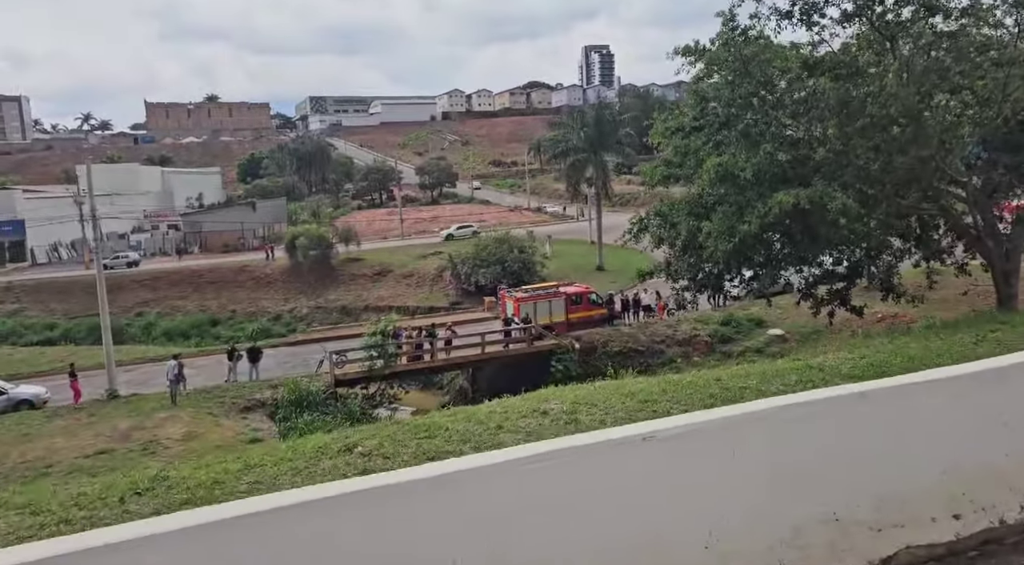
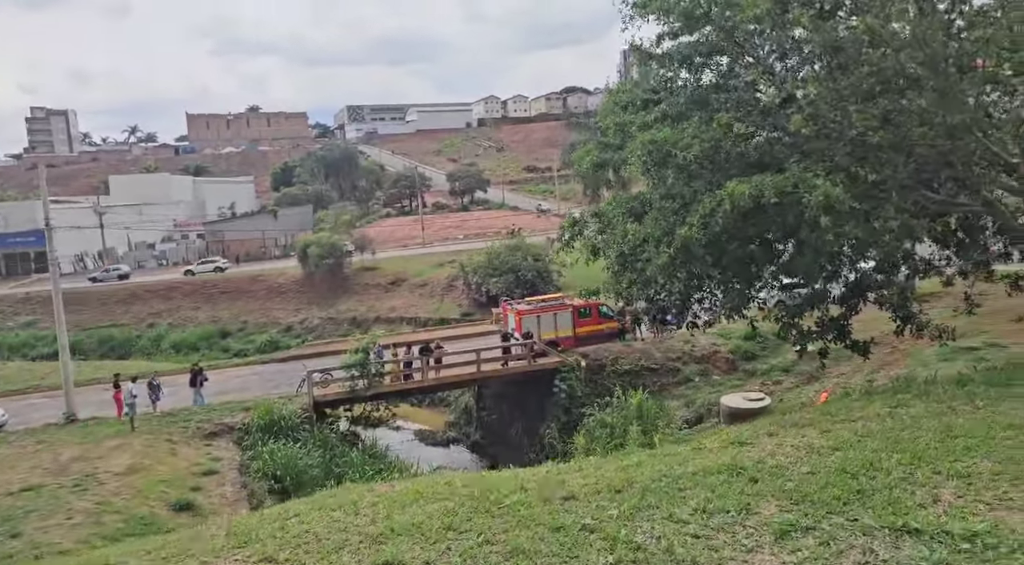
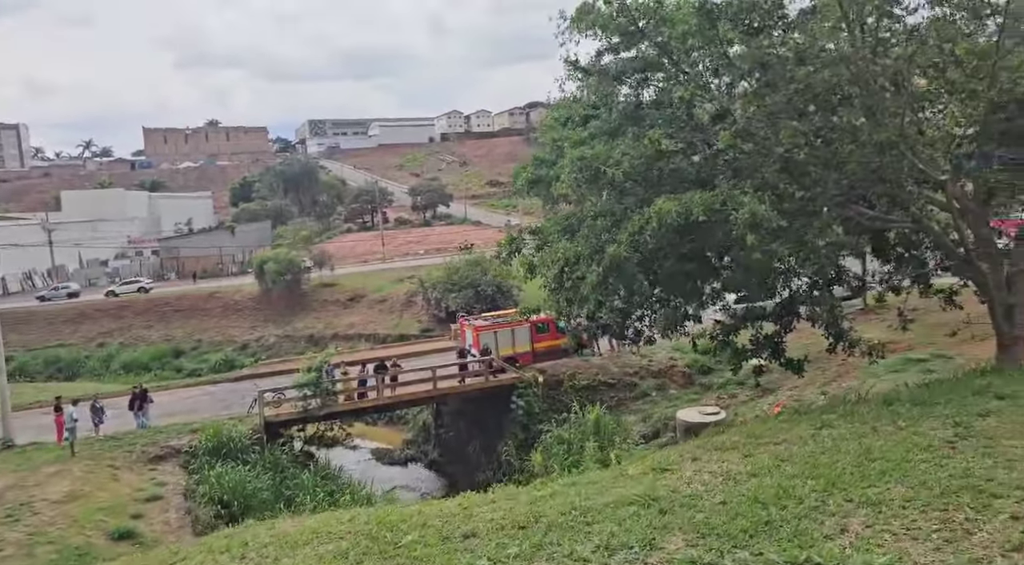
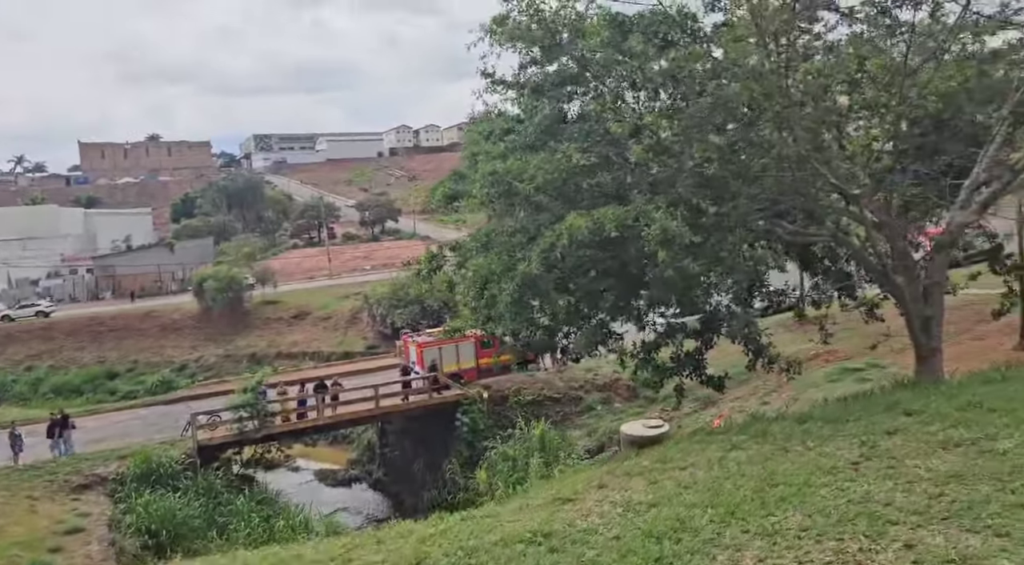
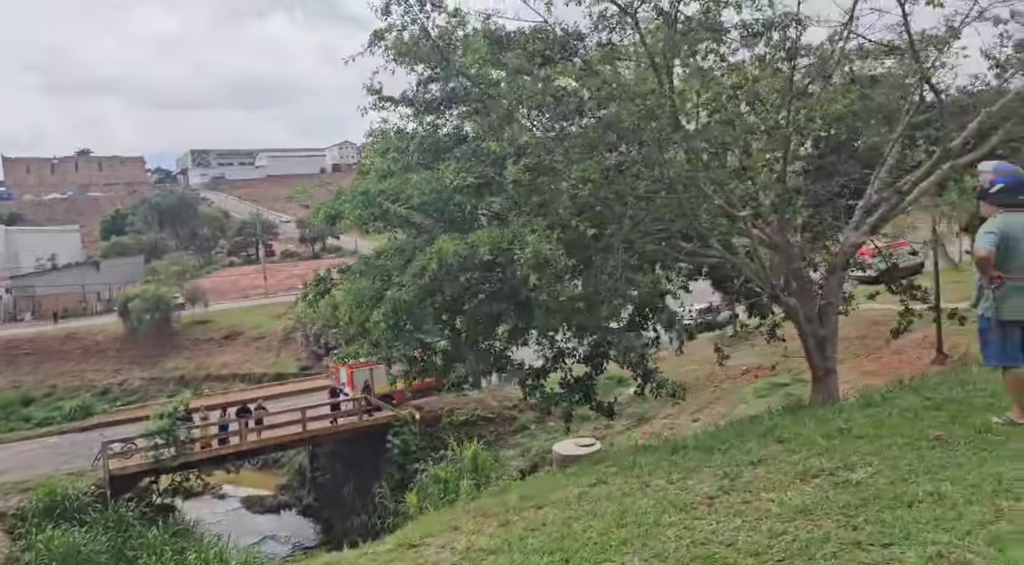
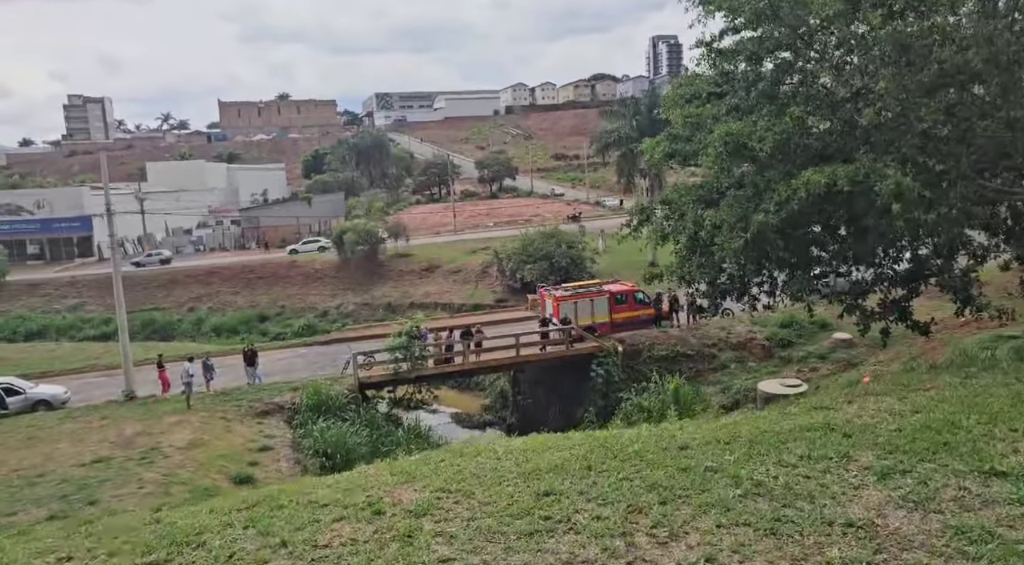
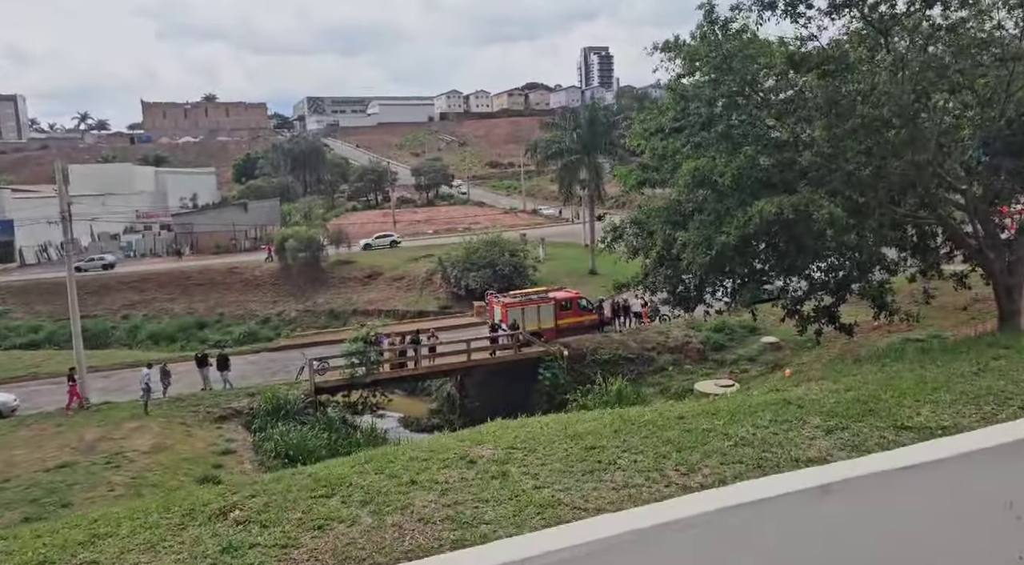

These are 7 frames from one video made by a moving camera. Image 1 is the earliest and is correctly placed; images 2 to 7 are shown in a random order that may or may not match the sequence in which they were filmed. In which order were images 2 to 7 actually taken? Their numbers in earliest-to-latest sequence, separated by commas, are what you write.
7, 6, 2, 3, 4, 5
